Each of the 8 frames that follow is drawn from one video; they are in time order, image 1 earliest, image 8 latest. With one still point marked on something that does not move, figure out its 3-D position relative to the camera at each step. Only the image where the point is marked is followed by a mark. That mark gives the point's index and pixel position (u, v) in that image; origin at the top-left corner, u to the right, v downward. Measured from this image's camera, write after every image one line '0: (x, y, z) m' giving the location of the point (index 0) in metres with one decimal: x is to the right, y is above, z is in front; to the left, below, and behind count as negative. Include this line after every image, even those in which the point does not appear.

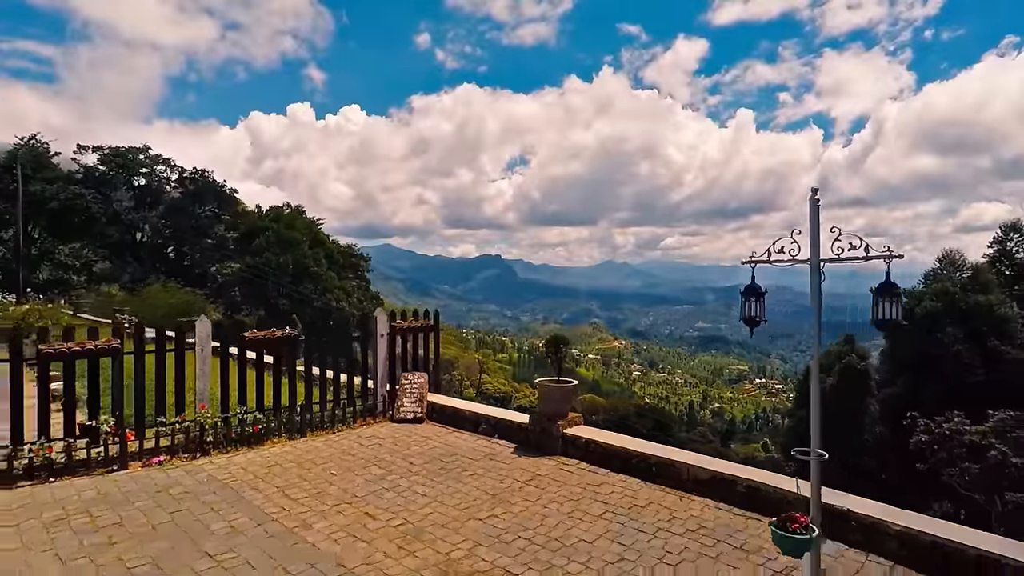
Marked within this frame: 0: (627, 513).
0: (+0.8, -1.8, +5.0) m
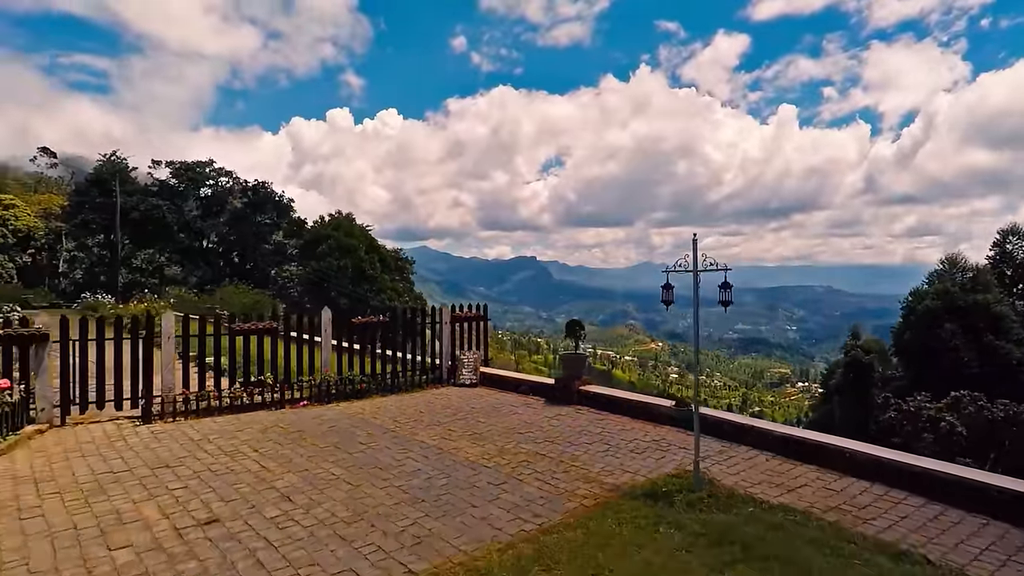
0: (+1.2, -1.8, +7.8) m
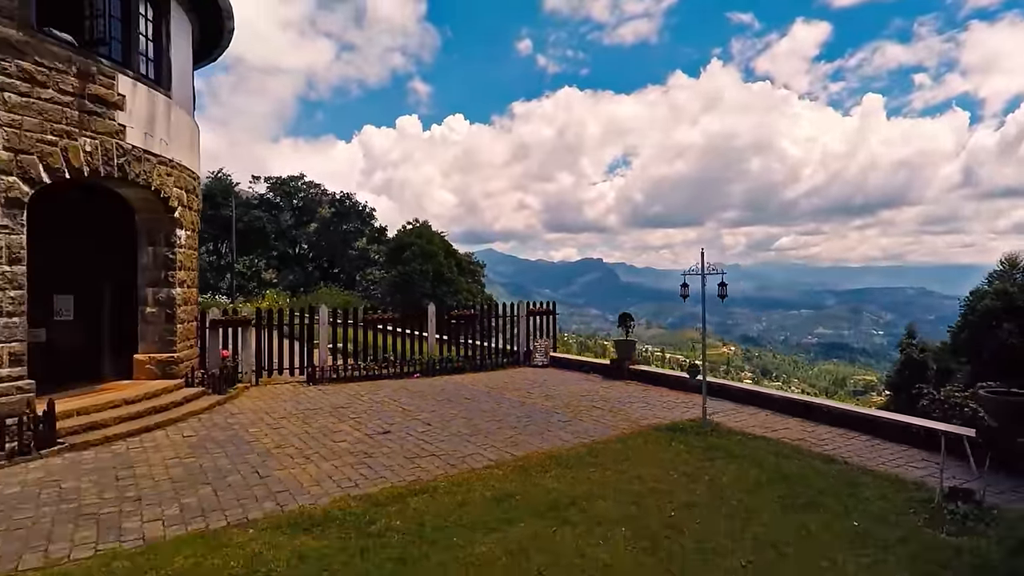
0: (+2.4, -1.8, +10.3) m
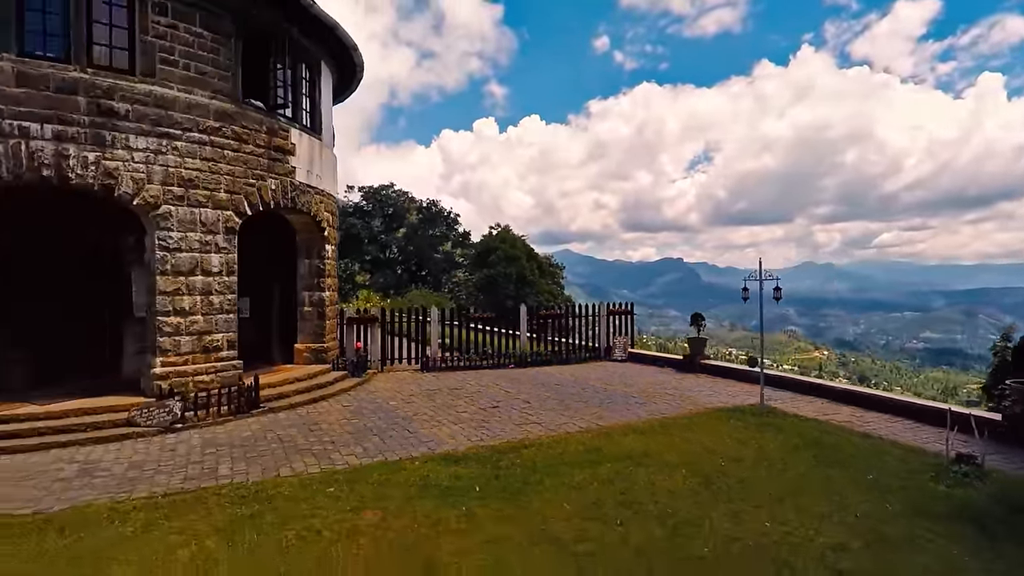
0: (+4.0, -1.9, +11.7) m
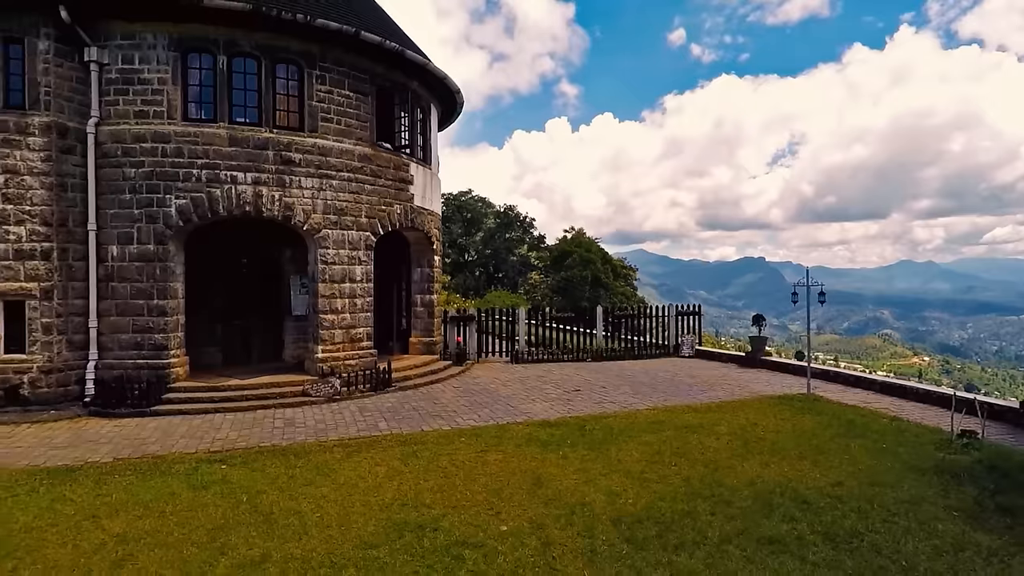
0: (+5.8, -2.0, +13.1) m
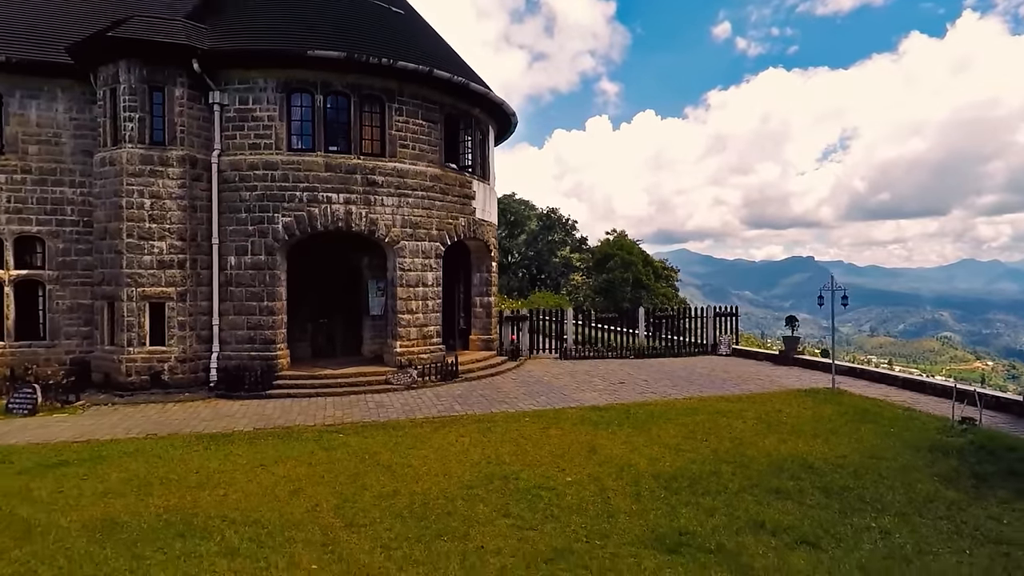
0: (+7.1, -2.0, +14.3) m
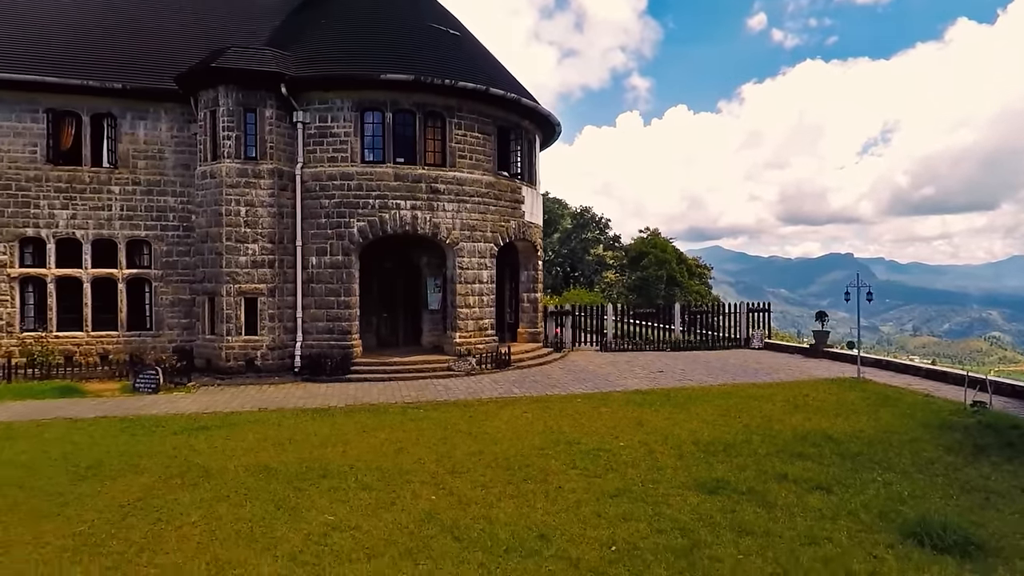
0: (+8.3, -2.0, +15.2) m
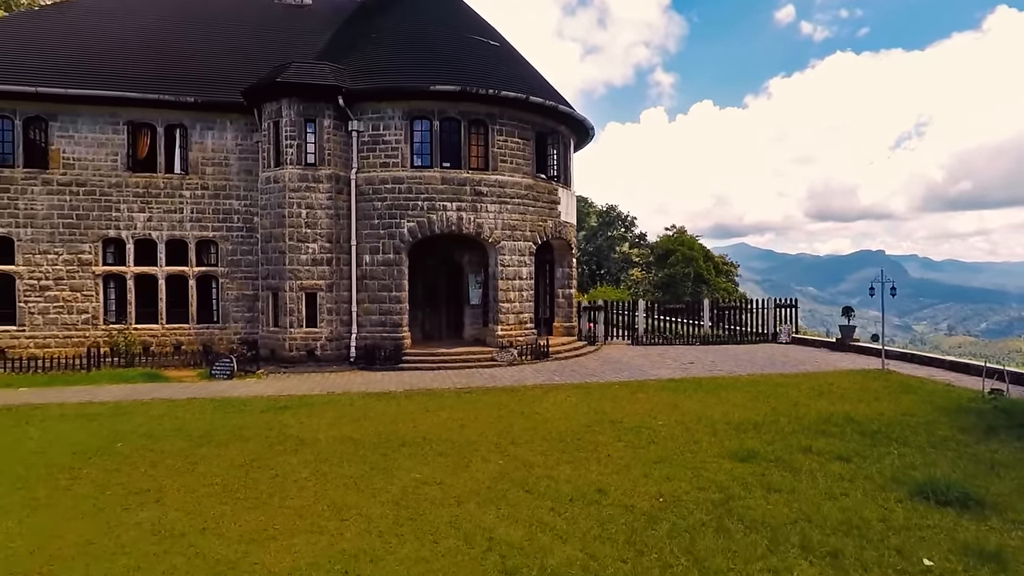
0: (+9.3, -1.9, +15.8) m
